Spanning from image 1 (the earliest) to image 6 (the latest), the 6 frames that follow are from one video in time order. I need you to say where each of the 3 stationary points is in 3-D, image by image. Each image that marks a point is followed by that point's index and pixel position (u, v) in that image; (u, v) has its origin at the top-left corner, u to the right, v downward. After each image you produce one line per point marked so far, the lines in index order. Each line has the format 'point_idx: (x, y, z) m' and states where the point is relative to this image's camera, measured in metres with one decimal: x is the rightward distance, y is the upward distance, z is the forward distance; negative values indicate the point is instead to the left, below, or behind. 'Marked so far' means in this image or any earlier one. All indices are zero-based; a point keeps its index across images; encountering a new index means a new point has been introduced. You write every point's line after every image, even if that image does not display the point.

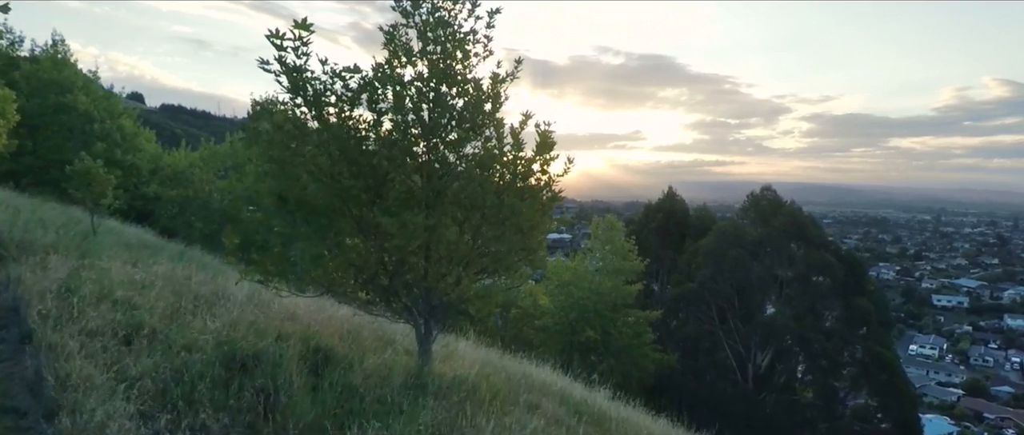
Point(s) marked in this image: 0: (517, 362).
0: (+0.1, -2.6, +10.7) m
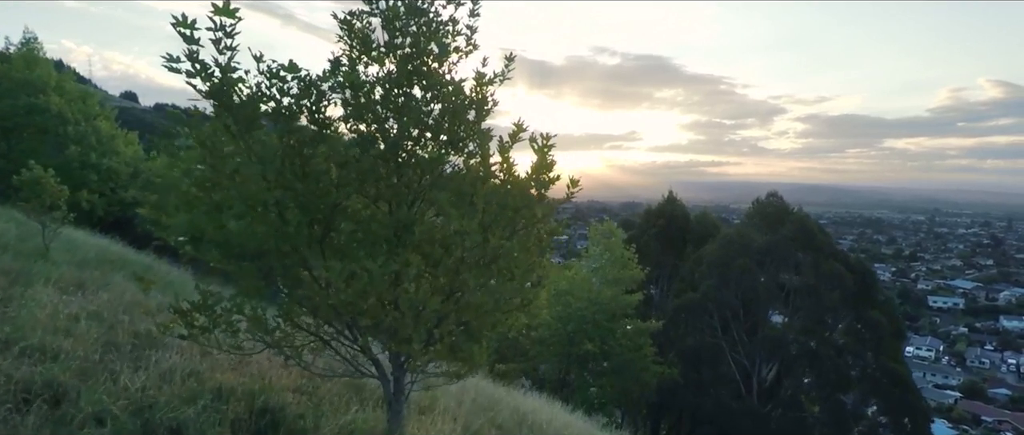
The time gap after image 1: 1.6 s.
0: (0.0, -2.9, +9.6) m
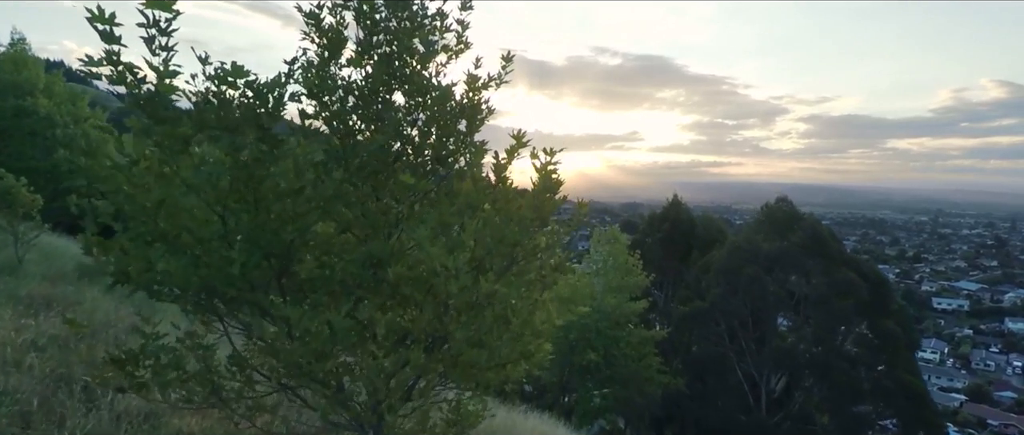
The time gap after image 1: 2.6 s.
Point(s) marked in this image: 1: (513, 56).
0: (0.0, -3.1, +9.0) m
1: (0.0, +1.7, +6.1) m
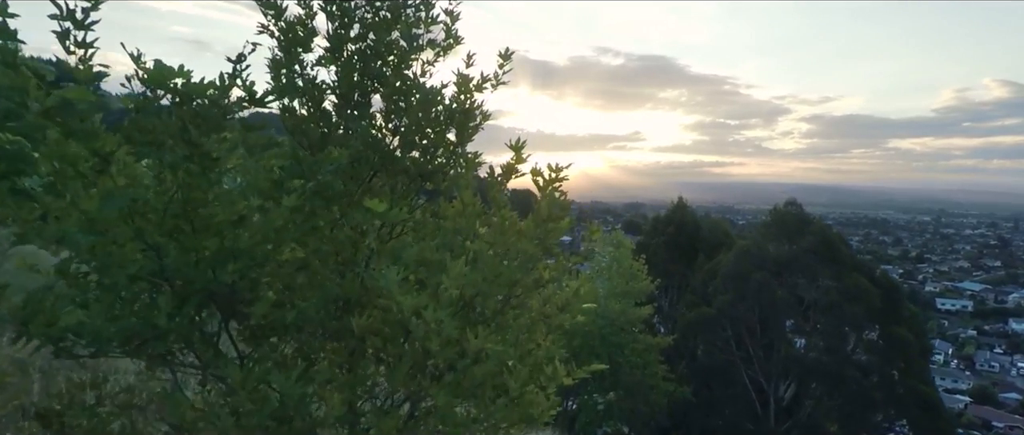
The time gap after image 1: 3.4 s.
0: (0.0, -3.2, +8.5) m
1: (0.0, +1.5, +5.6) m
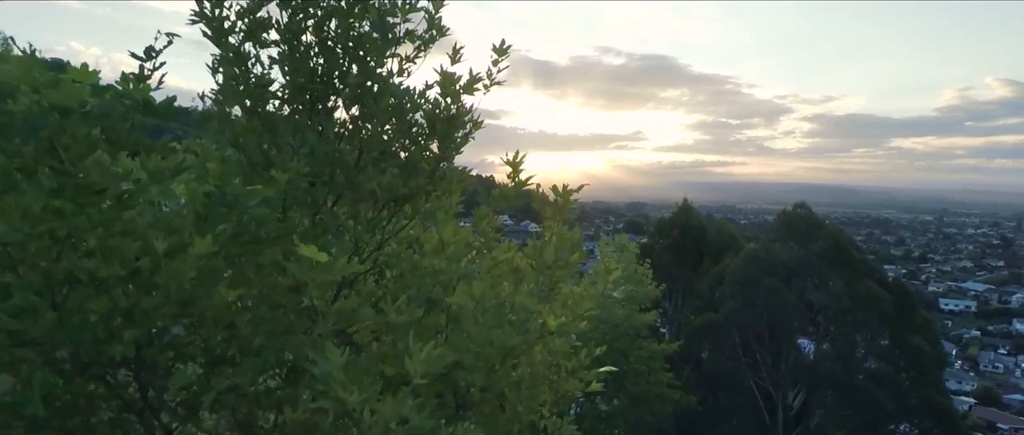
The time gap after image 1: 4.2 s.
0: (0.0, -3.3, +8.0) m
1: (0.0, +1.4, +5.1) m
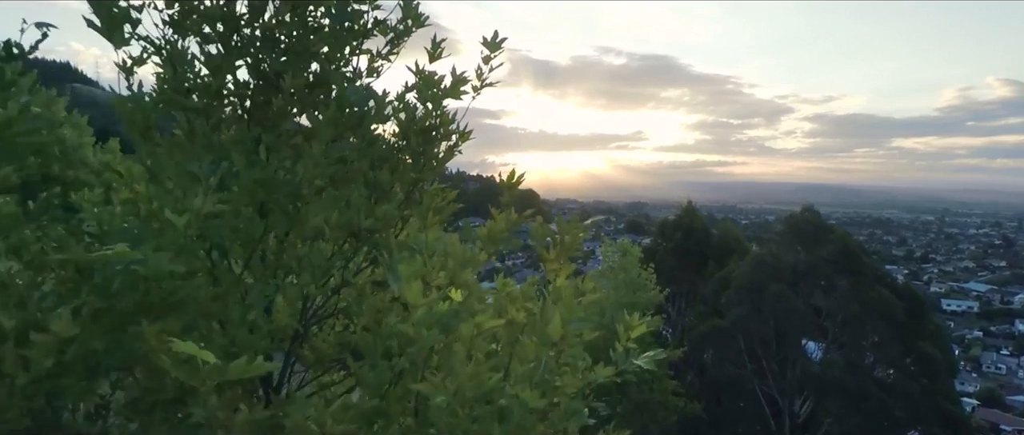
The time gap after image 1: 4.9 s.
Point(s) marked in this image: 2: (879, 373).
0: (0.0, -3.5, +7.5) m
1: (0.0, +1.3, +4.6) m
2: (+12.0, -5.0, +19.6) m
